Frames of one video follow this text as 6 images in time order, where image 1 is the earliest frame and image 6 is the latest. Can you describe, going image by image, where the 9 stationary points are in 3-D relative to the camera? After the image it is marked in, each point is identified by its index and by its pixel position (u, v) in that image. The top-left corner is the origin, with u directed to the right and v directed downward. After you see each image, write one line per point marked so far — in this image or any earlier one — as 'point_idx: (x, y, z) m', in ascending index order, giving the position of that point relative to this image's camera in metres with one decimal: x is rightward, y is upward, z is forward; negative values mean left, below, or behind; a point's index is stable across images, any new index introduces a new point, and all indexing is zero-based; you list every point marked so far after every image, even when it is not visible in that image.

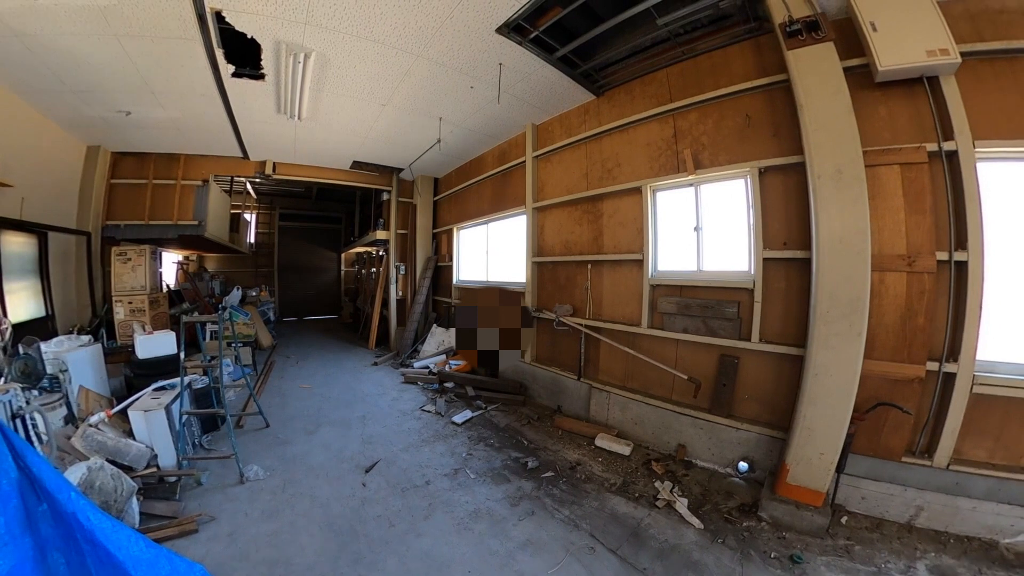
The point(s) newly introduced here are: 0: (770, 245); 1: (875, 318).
0: (+2.0, +0.3, +1.6) m
1: (+2.5, -0.2, +1.5) m
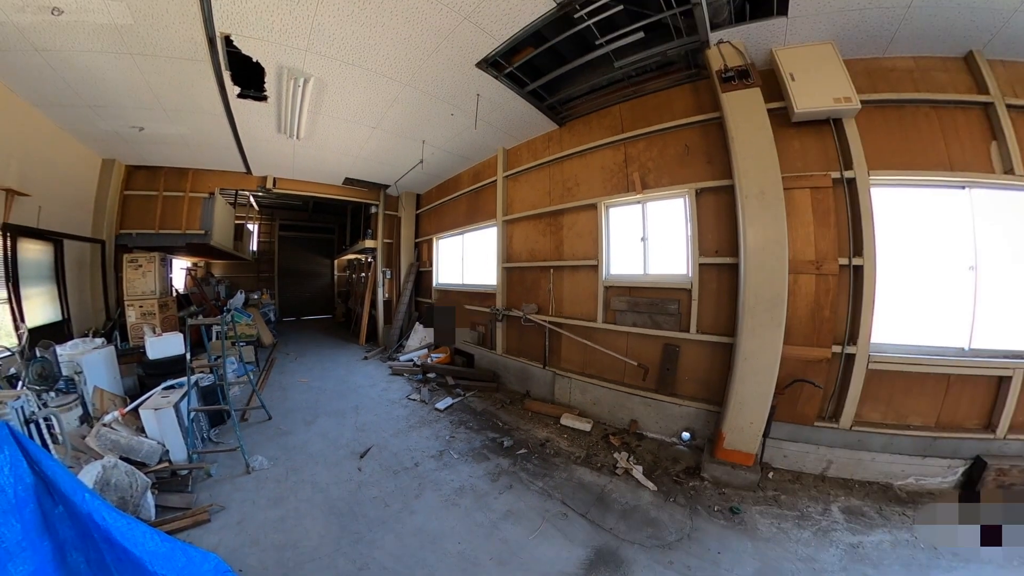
0: (+1.8, +0.3, +1.9) m
1: (+2.4, -0.2, +1.8) m
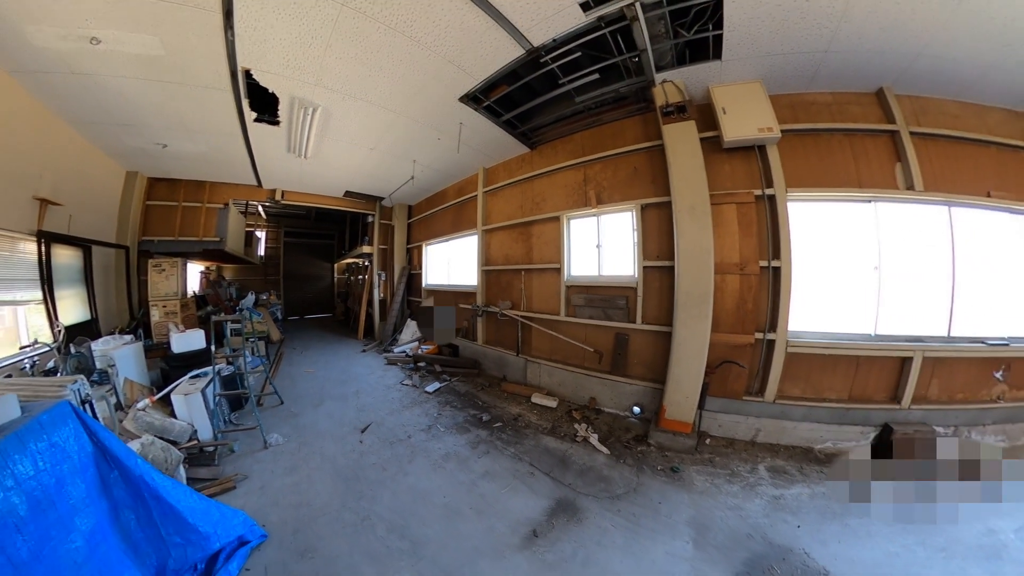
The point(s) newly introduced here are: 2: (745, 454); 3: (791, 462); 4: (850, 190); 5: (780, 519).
0: (+1.6, +0.4, +2.3) m
1: (+2.1, -0.2, +2.1) m
2: (+2.5, -1.8, +2.2) m
3: (+3.0, -1.8, +2.2) m
4: (+3.6, +1.1, +2.2) m
5: (+2.2, -2.0, +1.7) m
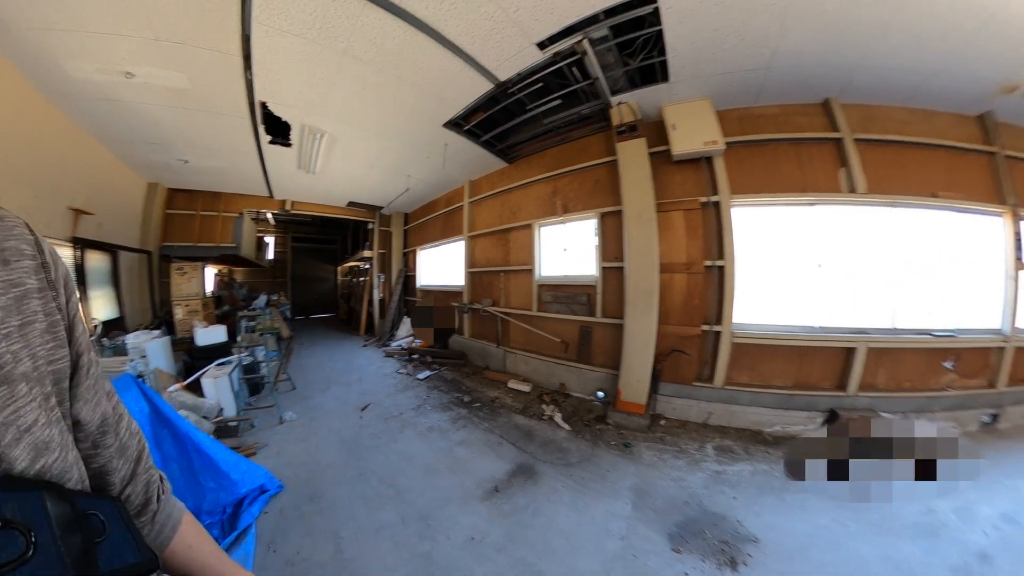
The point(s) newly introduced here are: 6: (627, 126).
0: (+1.2, +0.4, +2.6) m
1: (+1.8, -0.2, +2.4) m
2: (+2.2, -1.7, +2.5) m
3: (+2.7, -1.8, +2.4) m
4: (+3.3, +1.1, +2.5) m
5: (+1.9, -1.9, +2.0) m
6: (+1.3, +1.9, +2.4) m
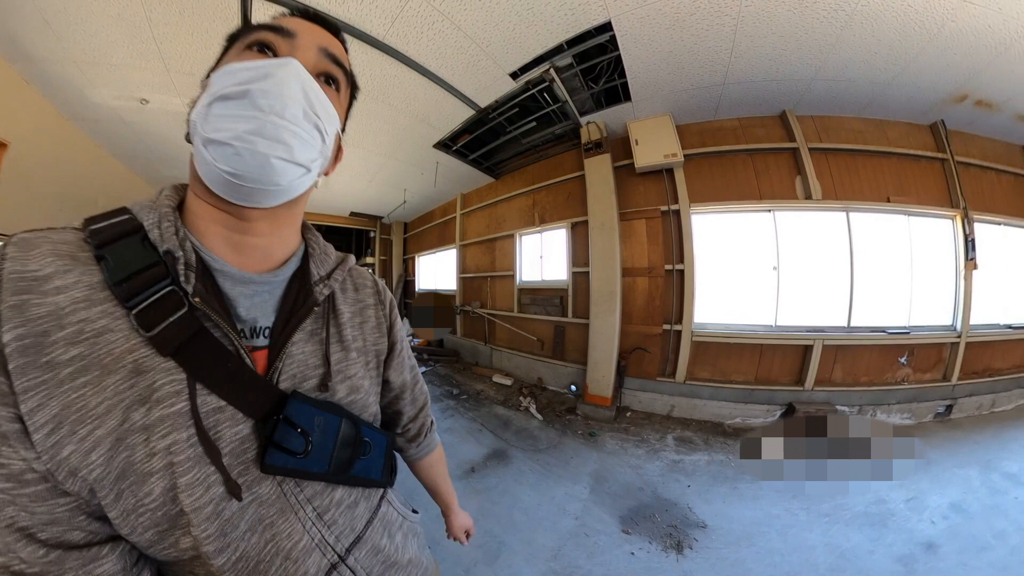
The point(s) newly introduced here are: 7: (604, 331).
0: (+1.0, +0.3, +2.8) m
1: (+1.5, -0.2, +2.6) m
2: (+1.9, -1.8, +2.7) m
3: (+2.4, -1.8, +2.6) m
4: (+3.0, +1.1, +2.6) m
5: (+1.7, -2.0, +2.2) m
6: (+1.0, +1.9, +2.6) m
7: (+1.1, -0.5, +2.5) m
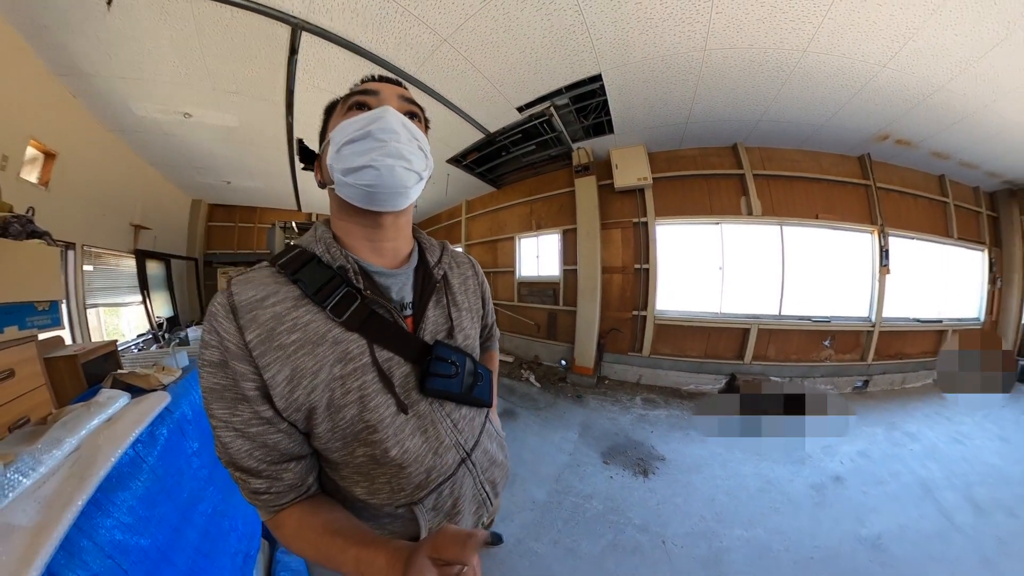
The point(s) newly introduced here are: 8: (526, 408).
0: (+1.0, +0.5, +3.5) m
1: (+1.6, -0.1, +3.3) m
2: (+1.9, -1.7, +3.4) m
3: (+2.4, -1.8, +3.3) m
4: (+3.1, +1.2, +3.4) m
5: (+1.7, -1.9, +2.9) m
6: (+1.1, +2.0, +3.3) m
7: (+1.2, -0.4, +3.3) m
8: (+0.2, -1.7, +3.0) m
